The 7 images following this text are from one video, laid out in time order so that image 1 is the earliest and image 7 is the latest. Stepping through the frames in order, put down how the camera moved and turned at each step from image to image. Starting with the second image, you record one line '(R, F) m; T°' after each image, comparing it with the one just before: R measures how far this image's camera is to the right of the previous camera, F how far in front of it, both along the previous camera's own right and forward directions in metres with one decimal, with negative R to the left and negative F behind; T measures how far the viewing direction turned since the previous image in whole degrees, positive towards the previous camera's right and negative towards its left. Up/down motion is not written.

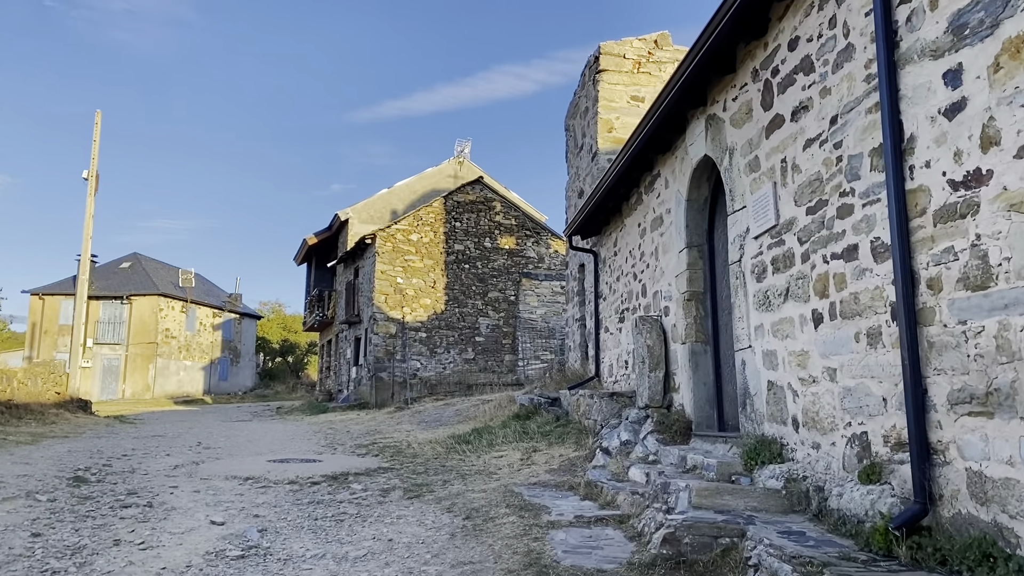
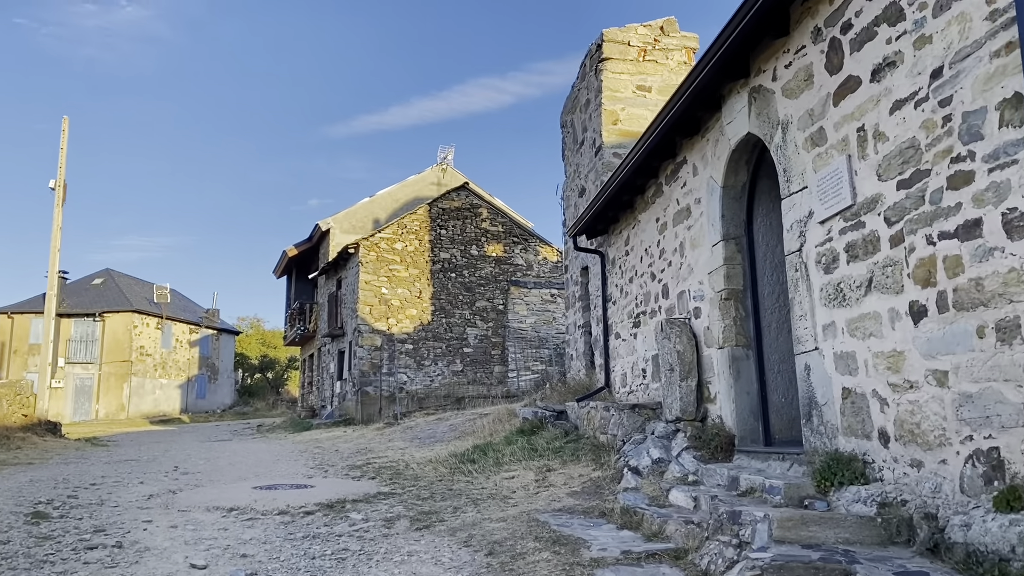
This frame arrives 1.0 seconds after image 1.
(-0.2, +0.6) m; +1°
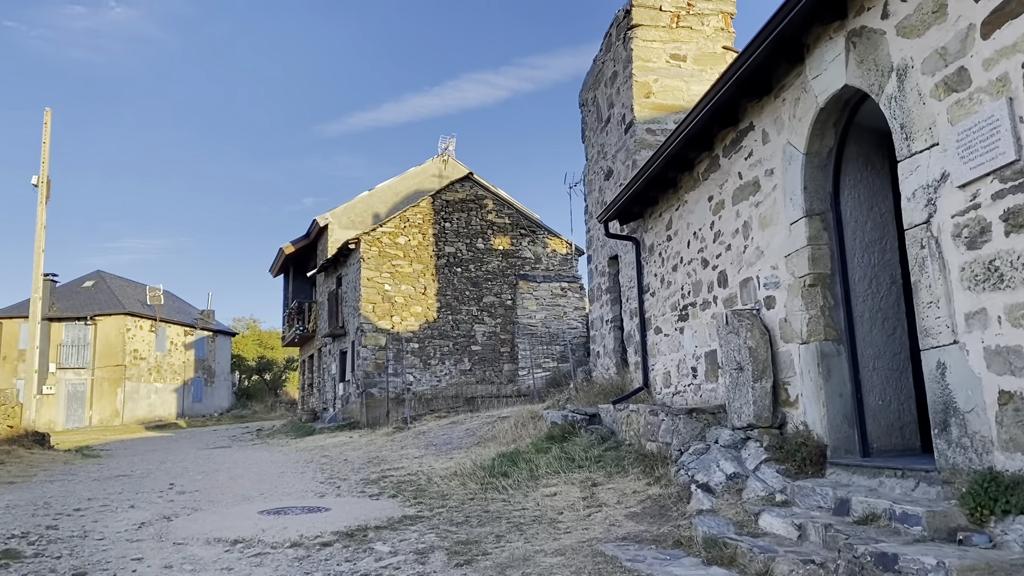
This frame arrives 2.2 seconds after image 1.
(-0.2, +0.7) m; 0°
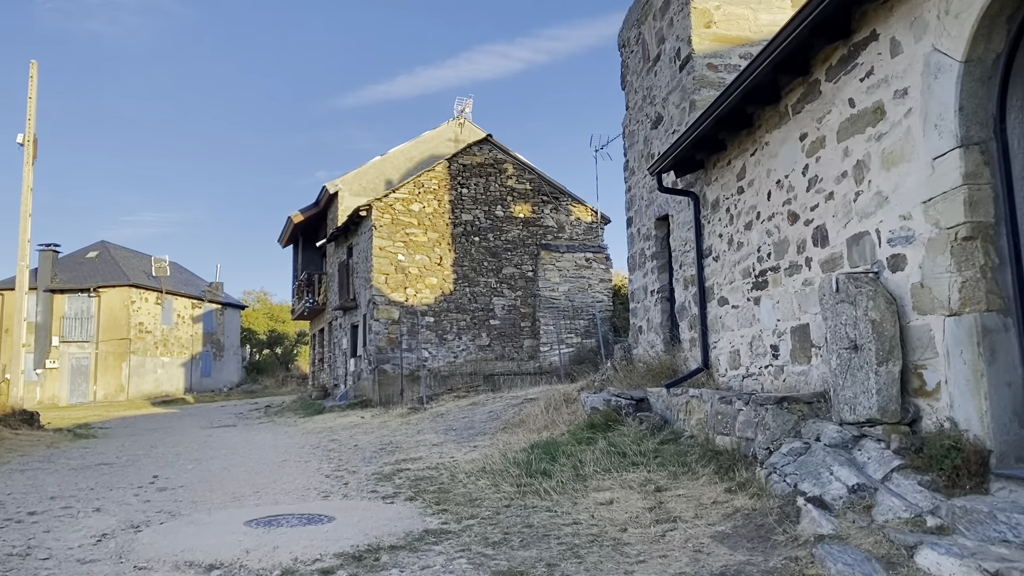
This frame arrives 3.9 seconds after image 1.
(-0.2, +1.0) m; -1°
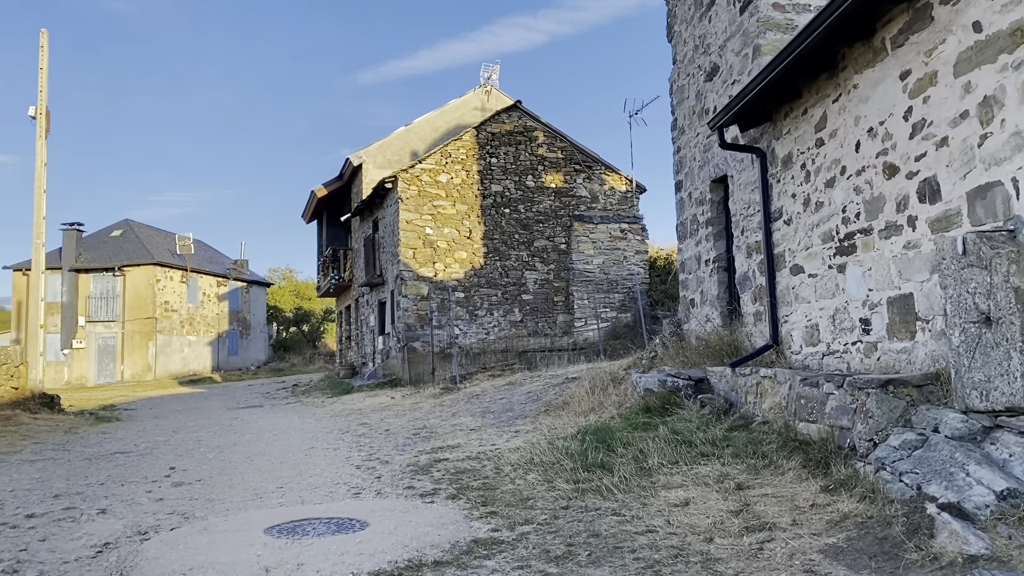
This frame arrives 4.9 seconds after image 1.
(-0.1, +0.6) m; -2°
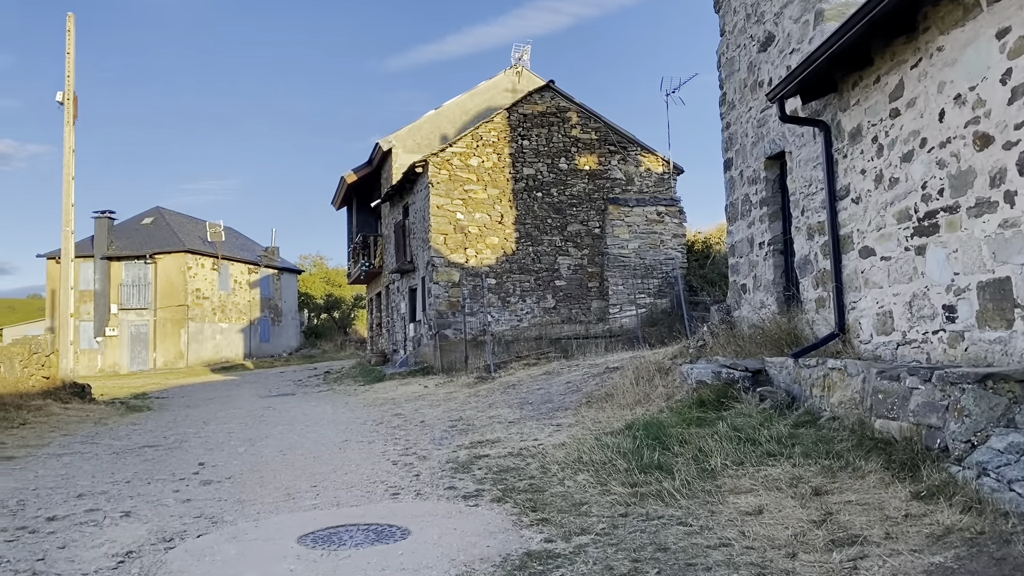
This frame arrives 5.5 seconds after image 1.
(-0.1, +0.3) m; -2°
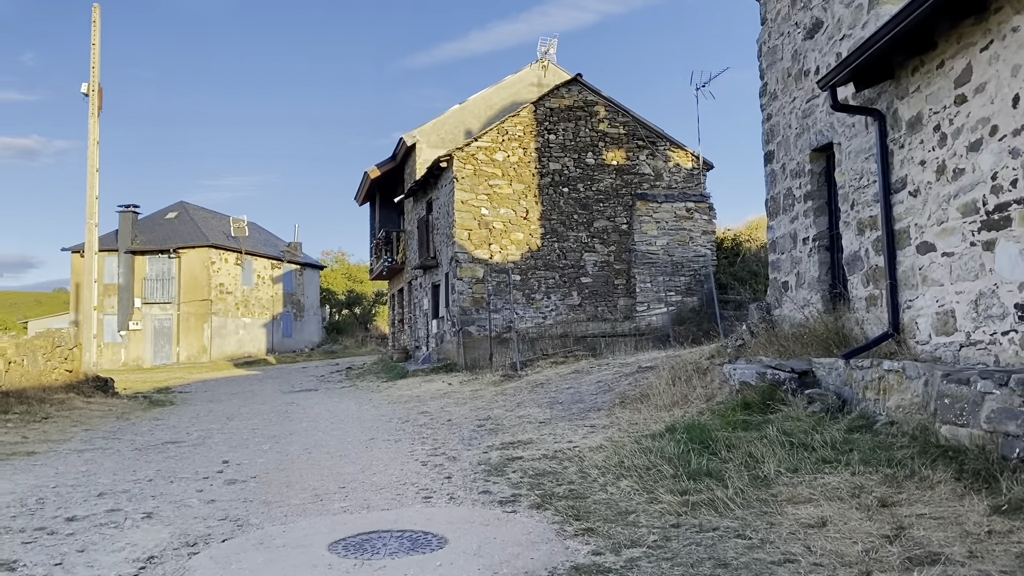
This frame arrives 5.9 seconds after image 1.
(-0.1, +0.2) m; -1°
